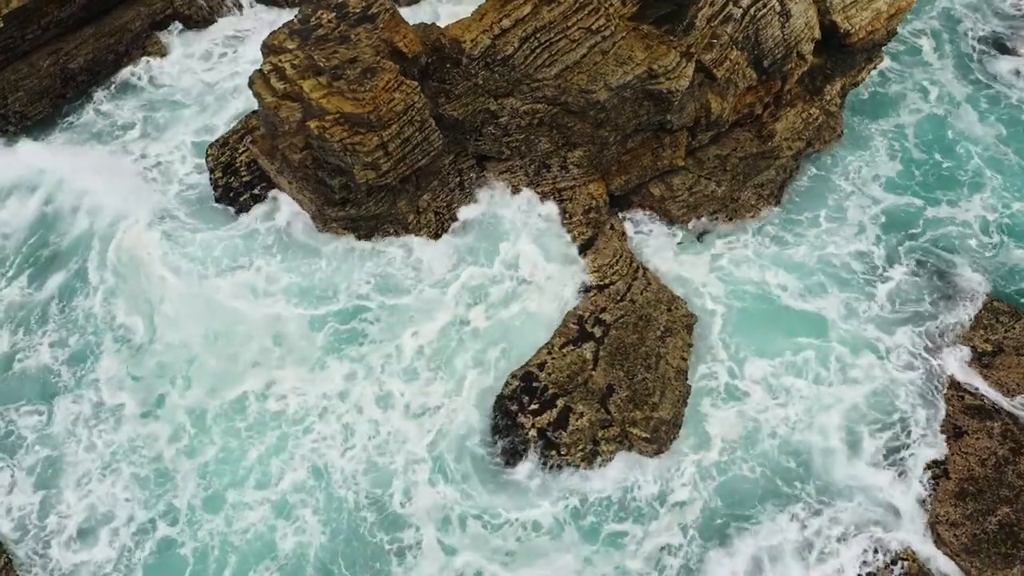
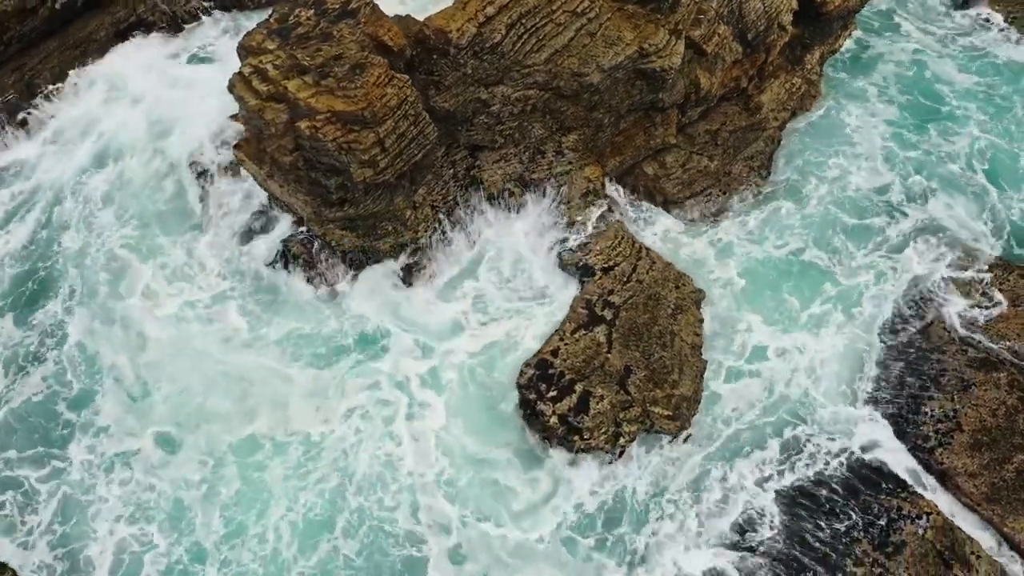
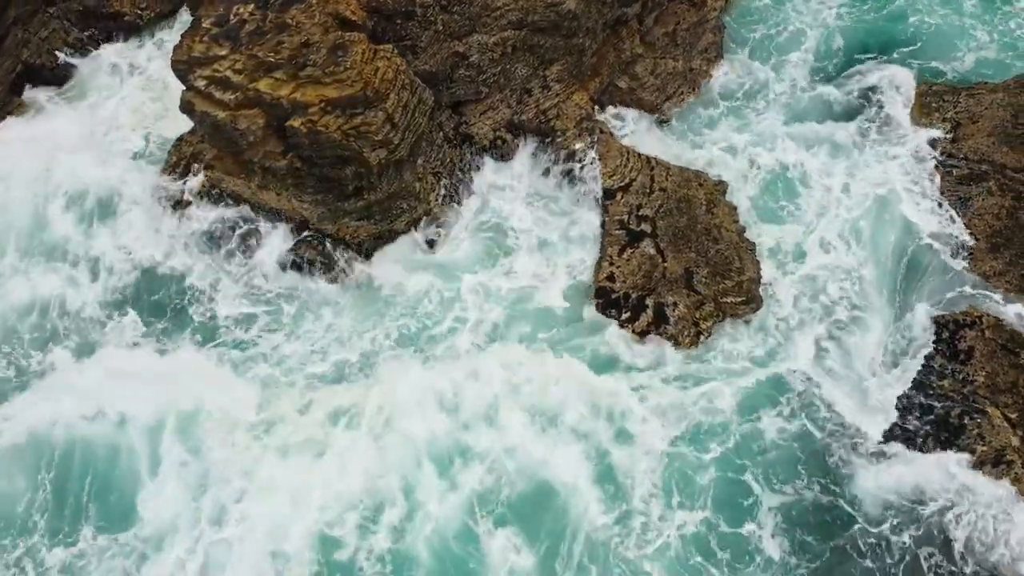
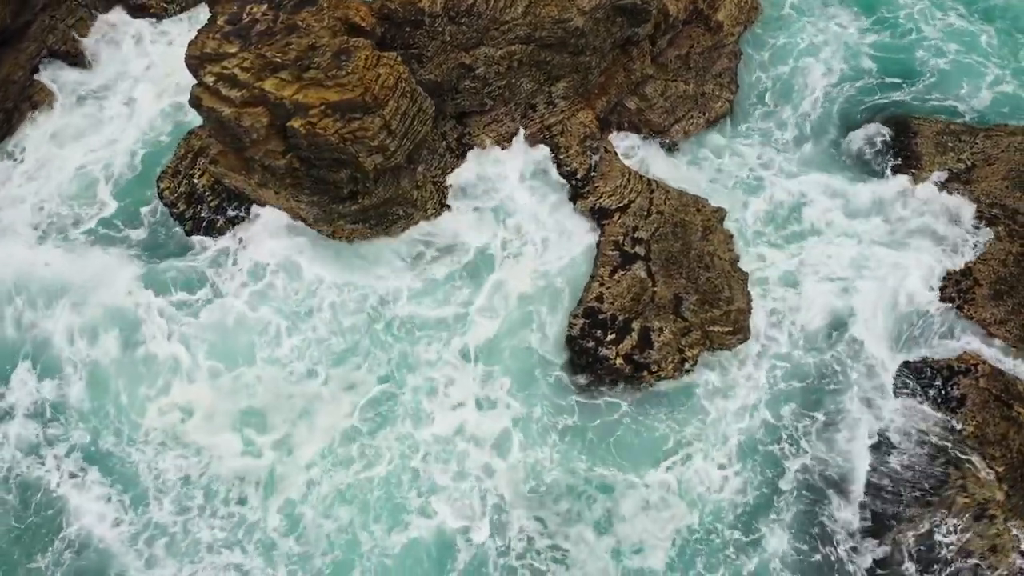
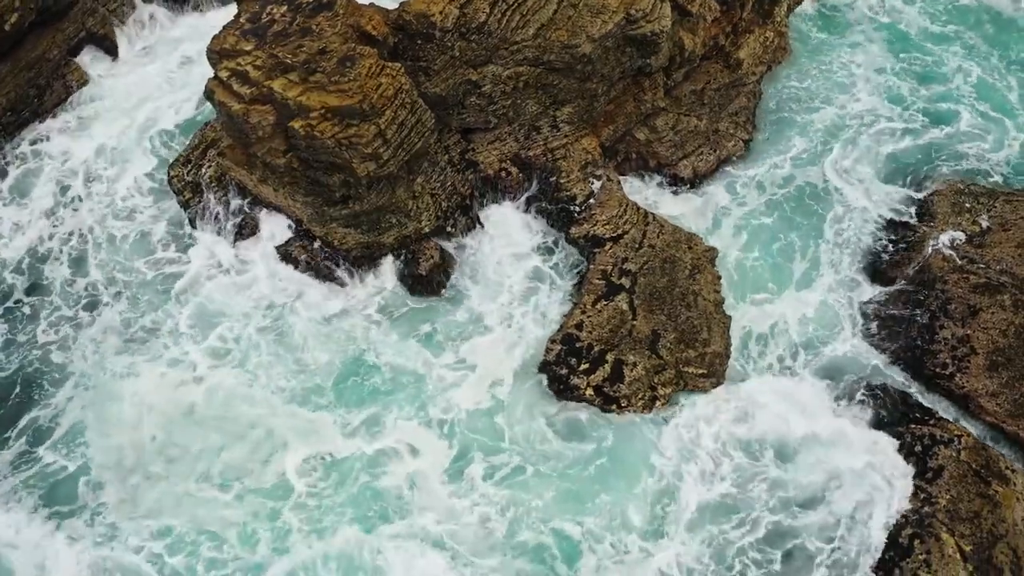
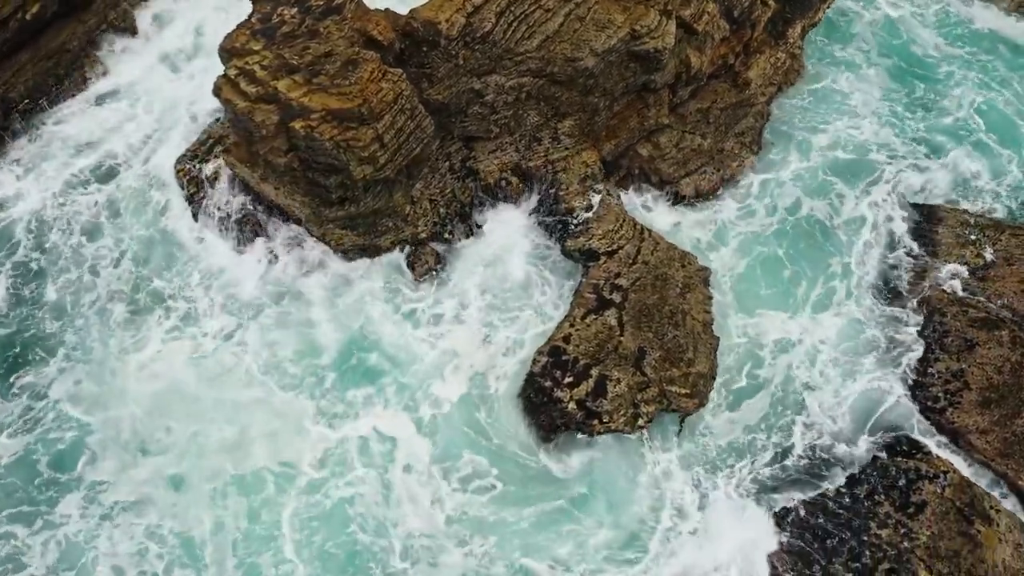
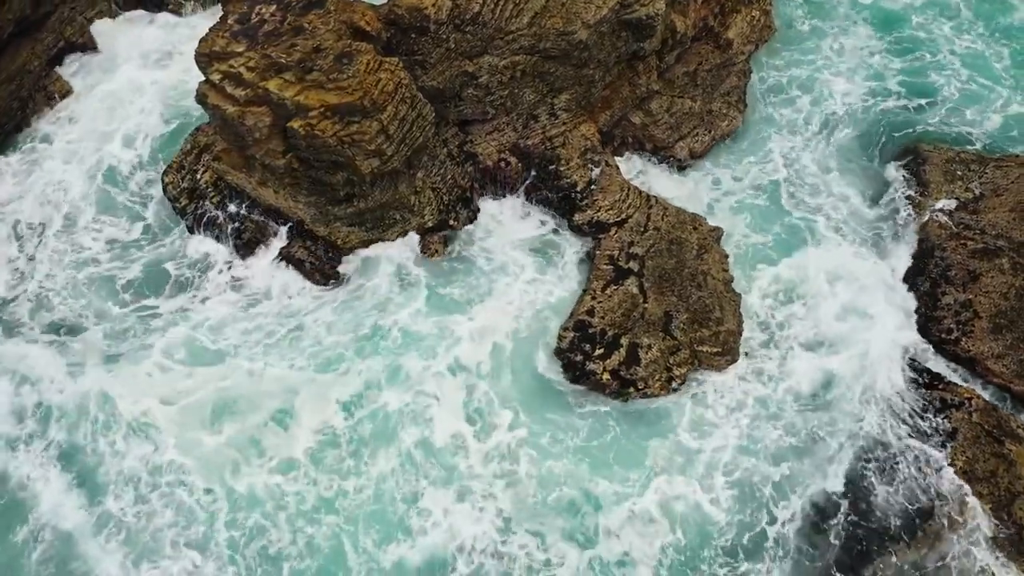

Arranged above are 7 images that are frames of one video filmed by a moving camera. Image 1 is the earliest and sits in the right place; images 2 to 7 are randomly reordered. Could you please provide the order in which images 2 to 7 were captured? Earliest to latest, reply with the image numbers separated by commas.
2, 6, 5, 7, 4, 3
